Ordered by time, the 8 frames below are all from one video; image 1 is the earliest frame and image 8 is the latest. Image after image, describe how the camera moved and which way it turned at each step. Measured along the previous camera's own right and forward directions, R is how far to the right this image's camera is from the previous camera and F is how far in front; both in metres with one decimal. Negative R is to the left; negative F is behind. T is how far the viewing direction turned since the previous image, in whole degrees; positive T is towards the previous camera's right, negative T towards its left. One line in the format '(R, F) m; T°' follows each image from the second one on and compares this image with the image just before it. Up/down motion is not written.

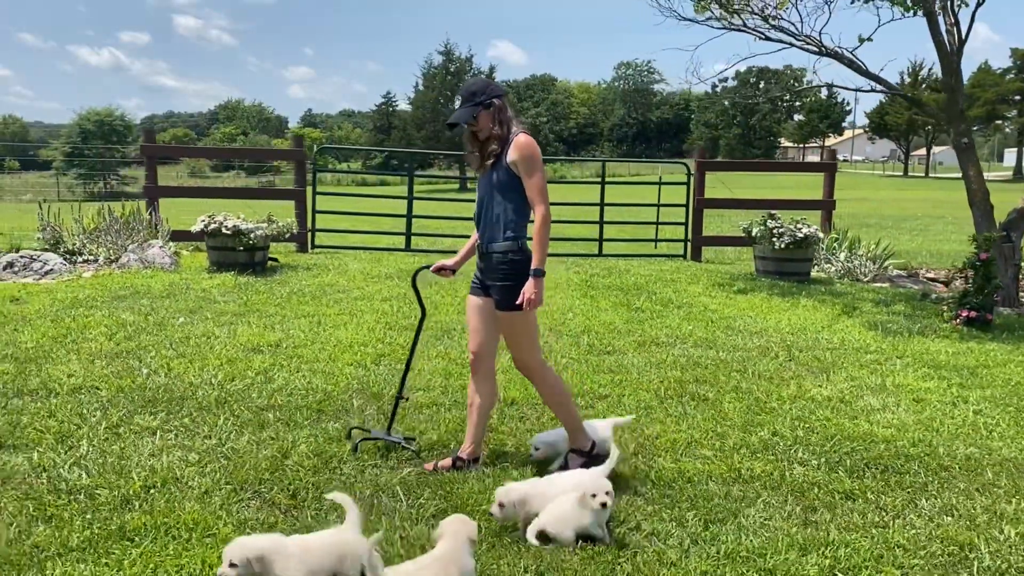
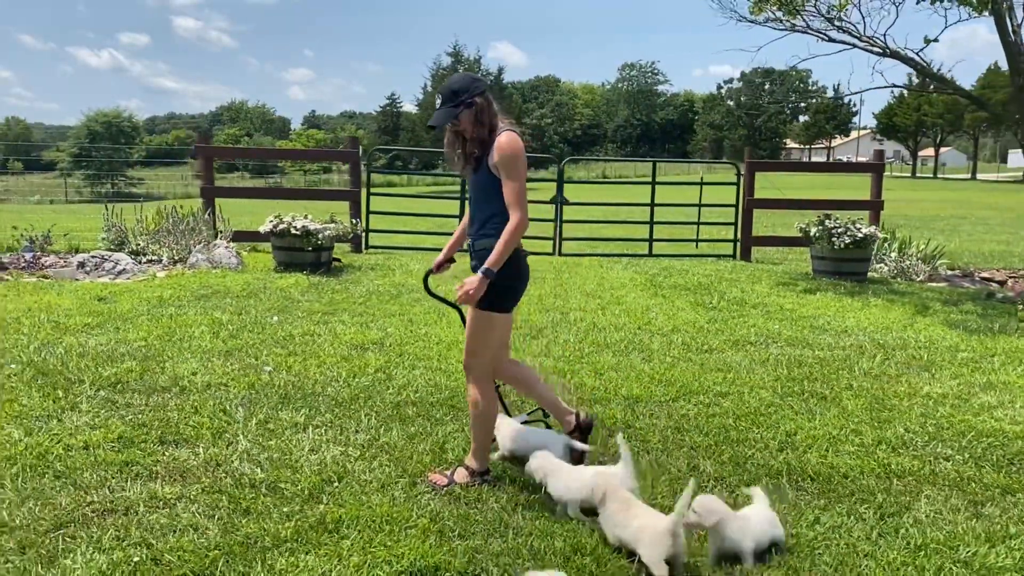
(-0.9, -0.1) m; 0°
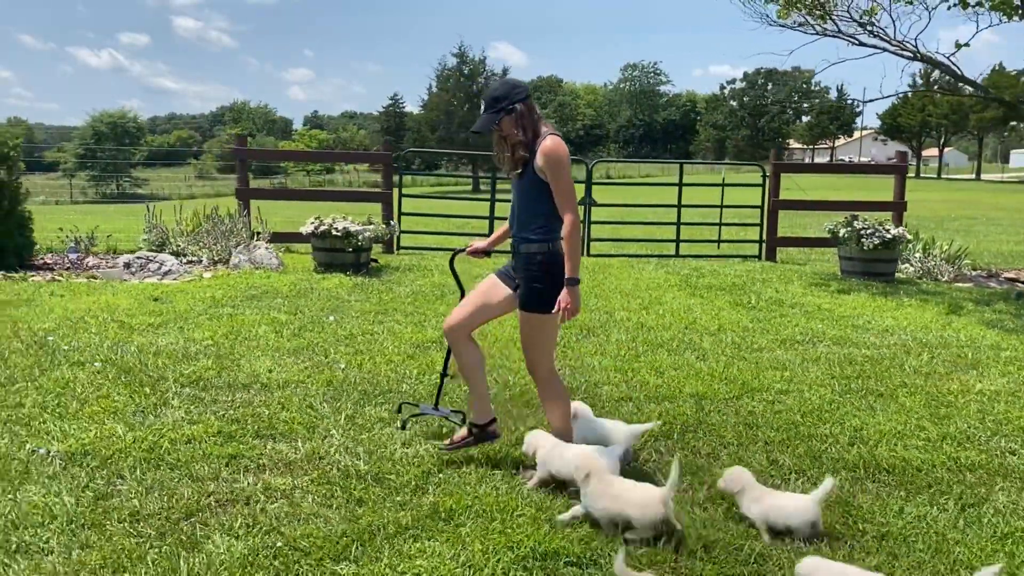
(-0.5, -0.1) m; 0°
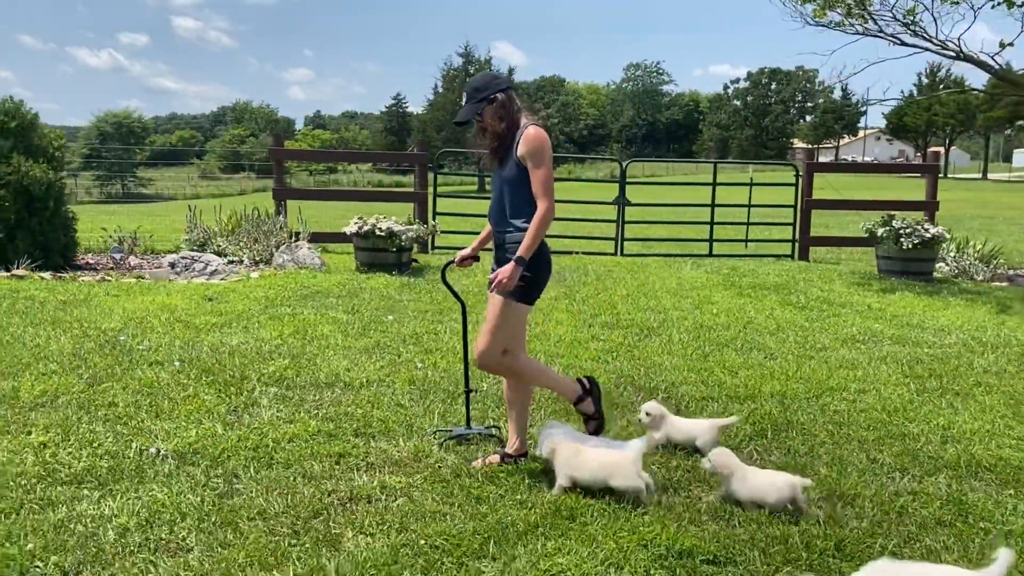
(-0.6, 0.0) m; 0°
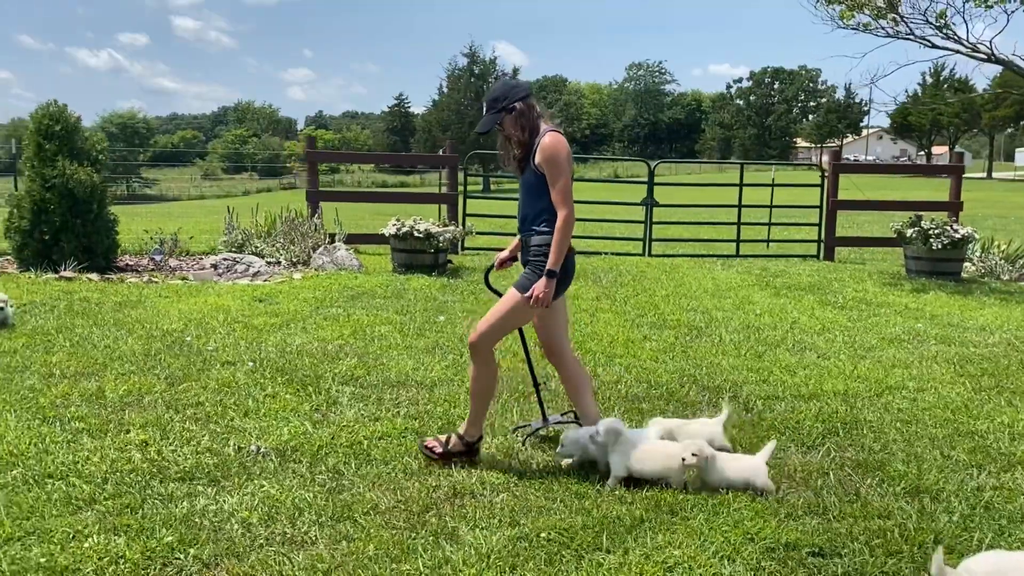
(-0.5, -0.1) m; 0°
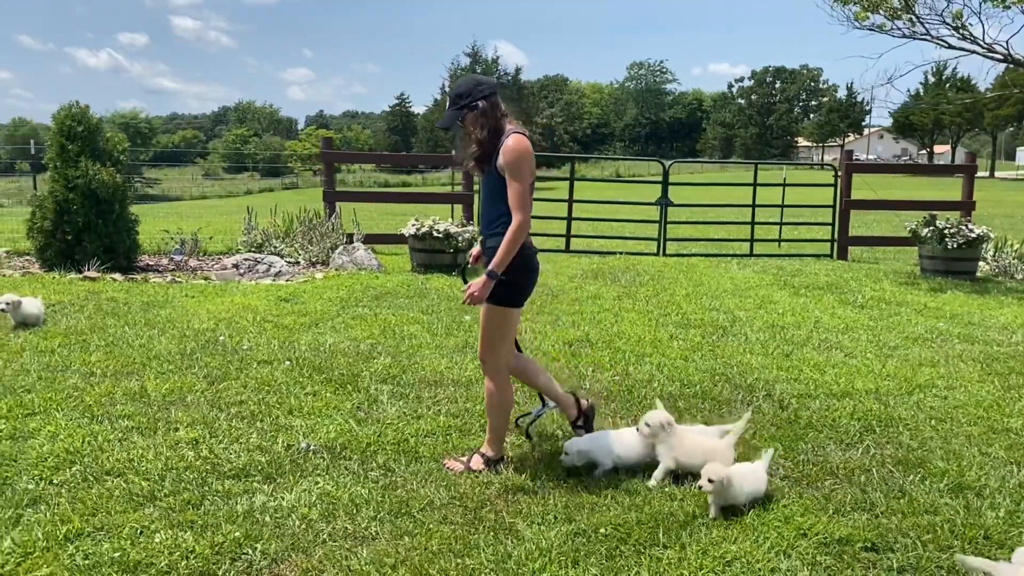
(-0.3, -0.1) m; 0°
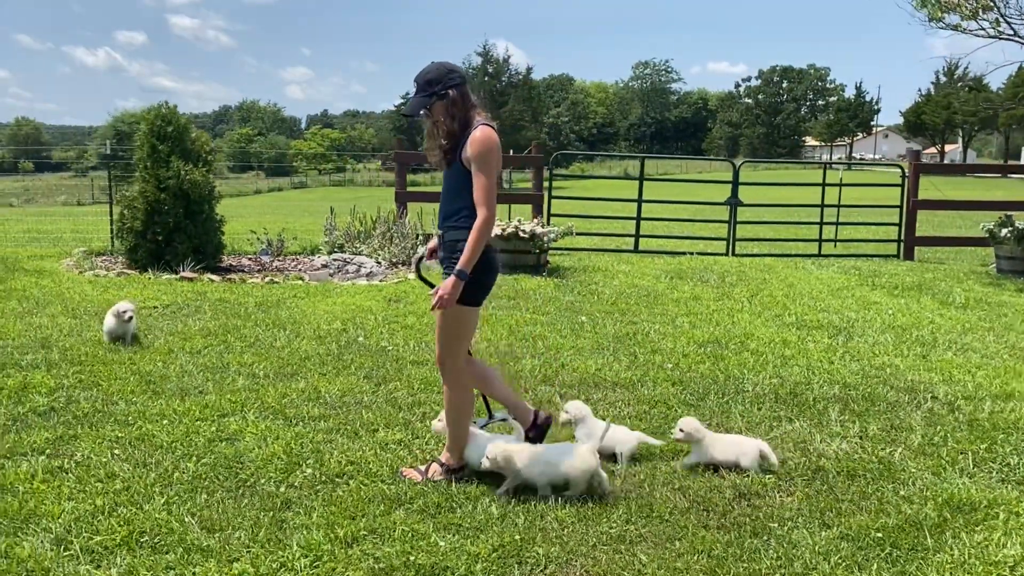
(-1.2, 0.0) m; 0°
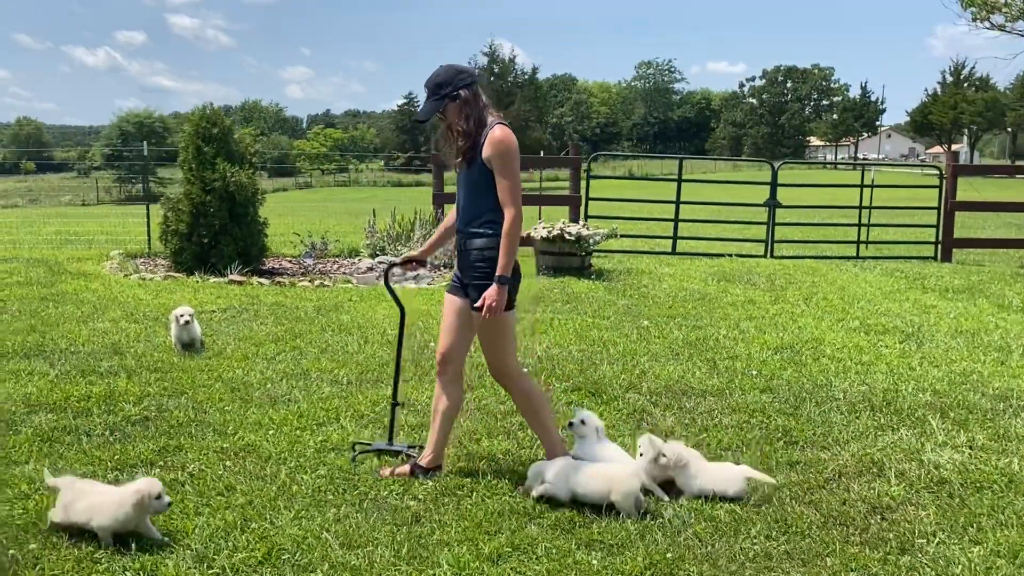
(-0.6, +0.1) m; 0°
